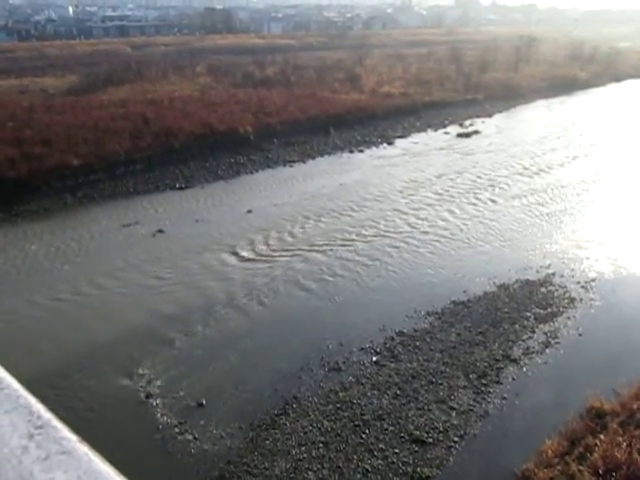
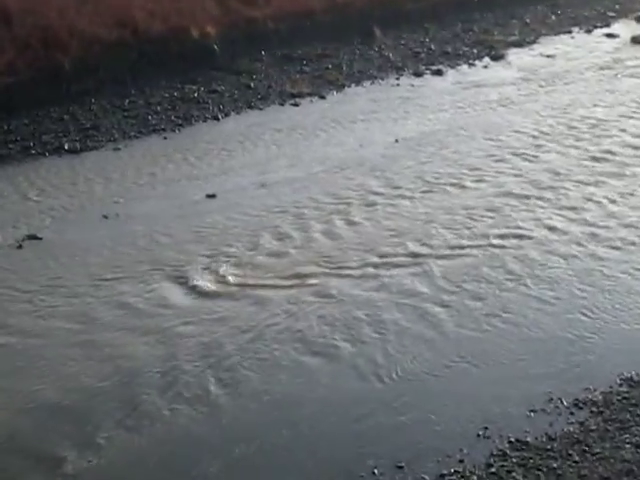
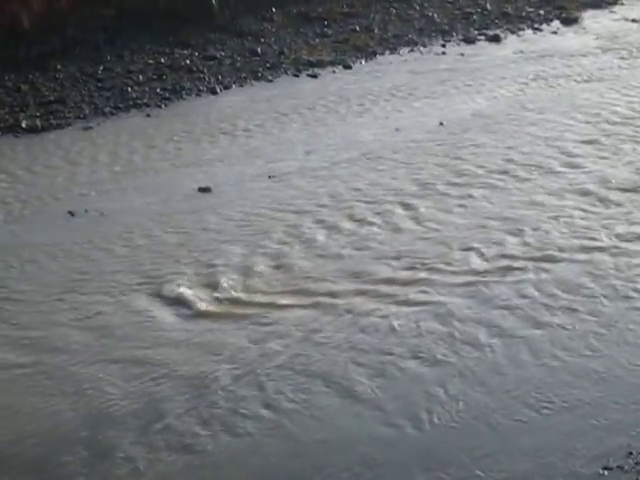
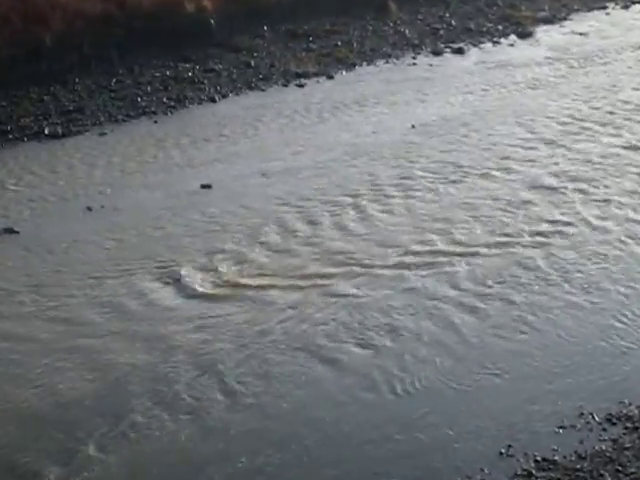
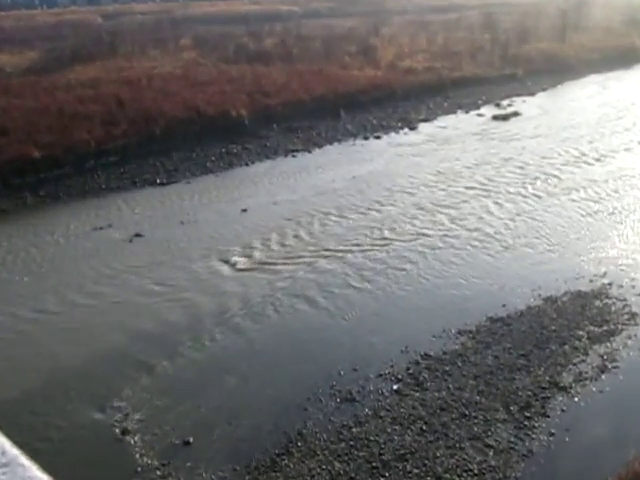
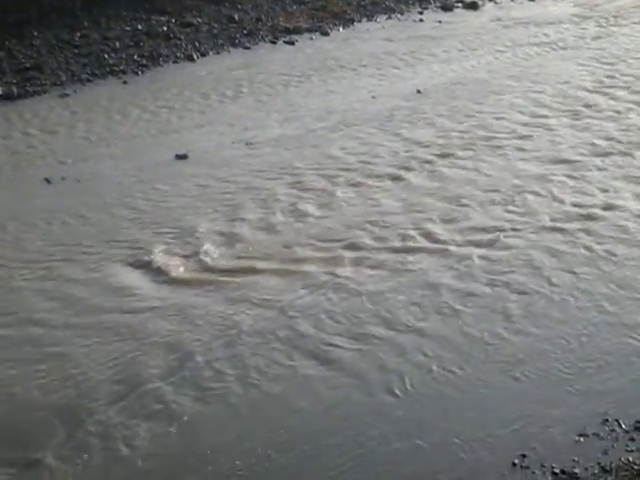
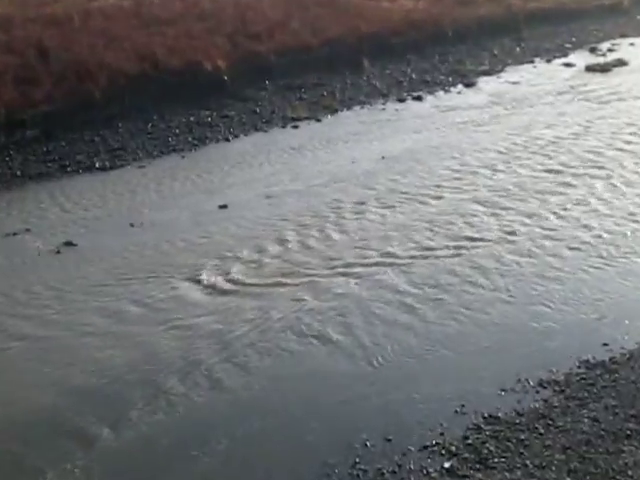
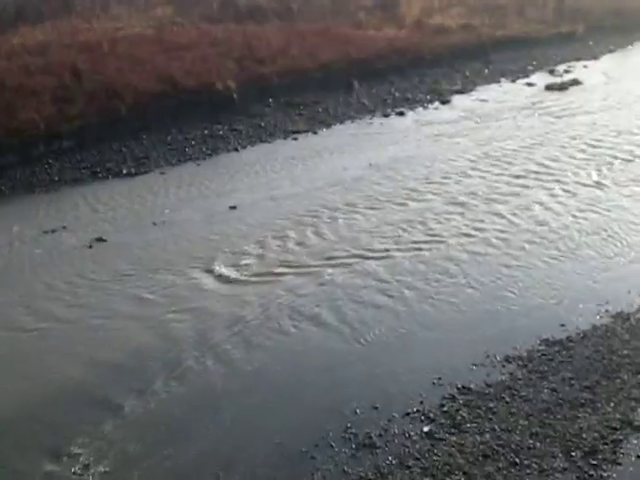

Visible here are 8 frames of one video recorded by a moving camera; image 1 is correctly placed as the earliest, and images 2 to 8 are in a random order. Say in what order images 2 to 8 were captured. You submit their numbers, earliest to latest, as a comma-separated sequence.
5, 8, 7, 2, 4, 3, 6
